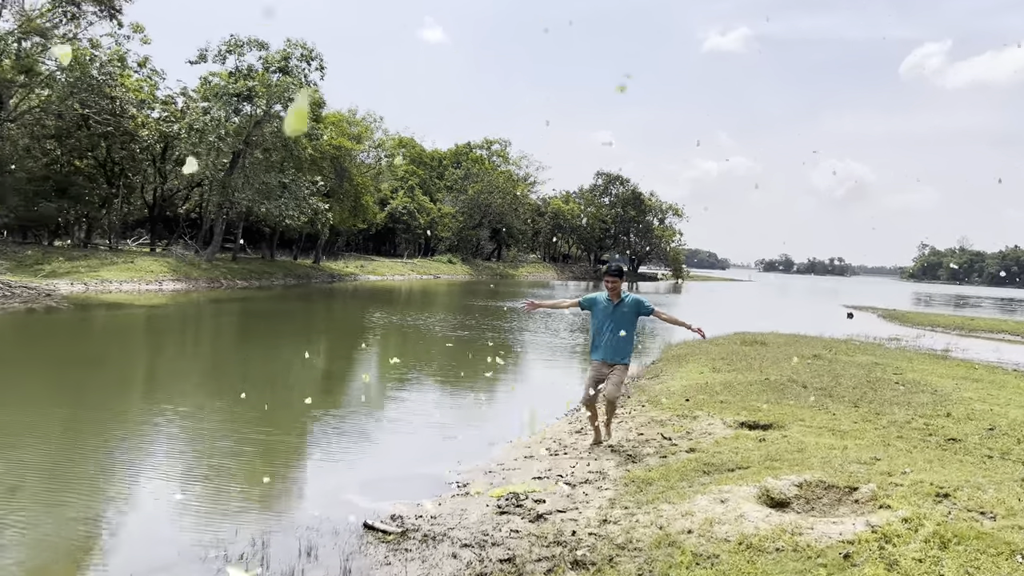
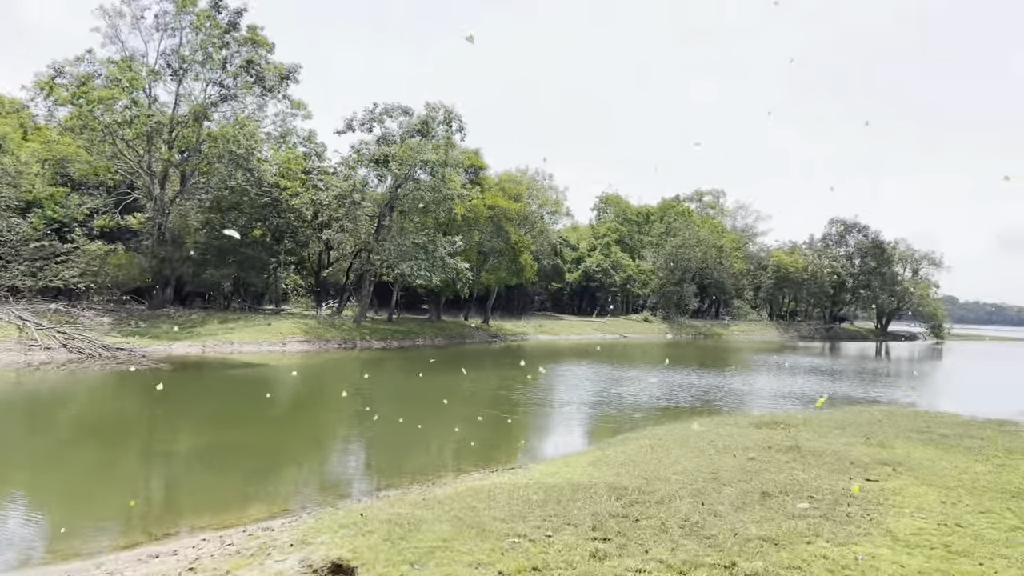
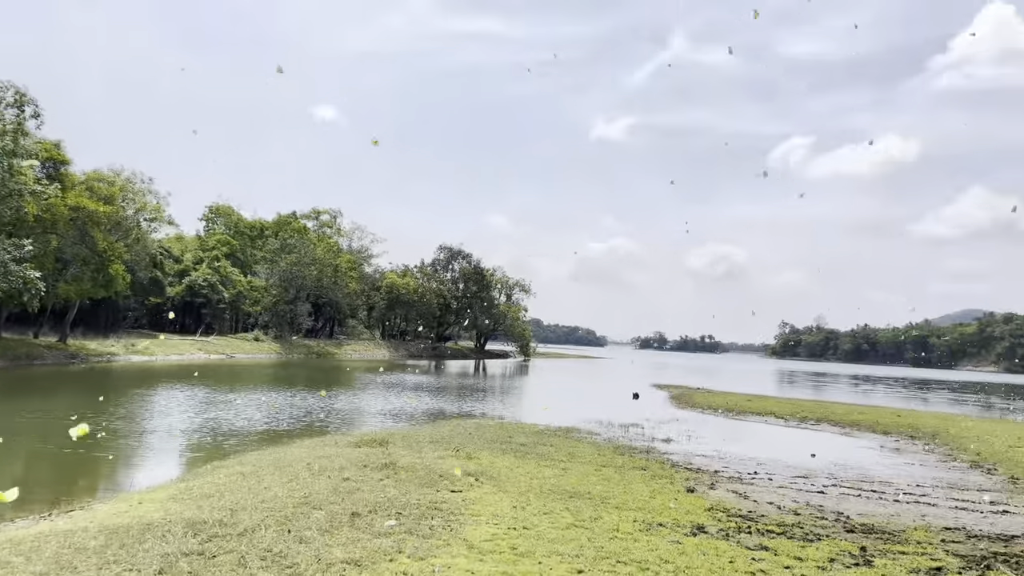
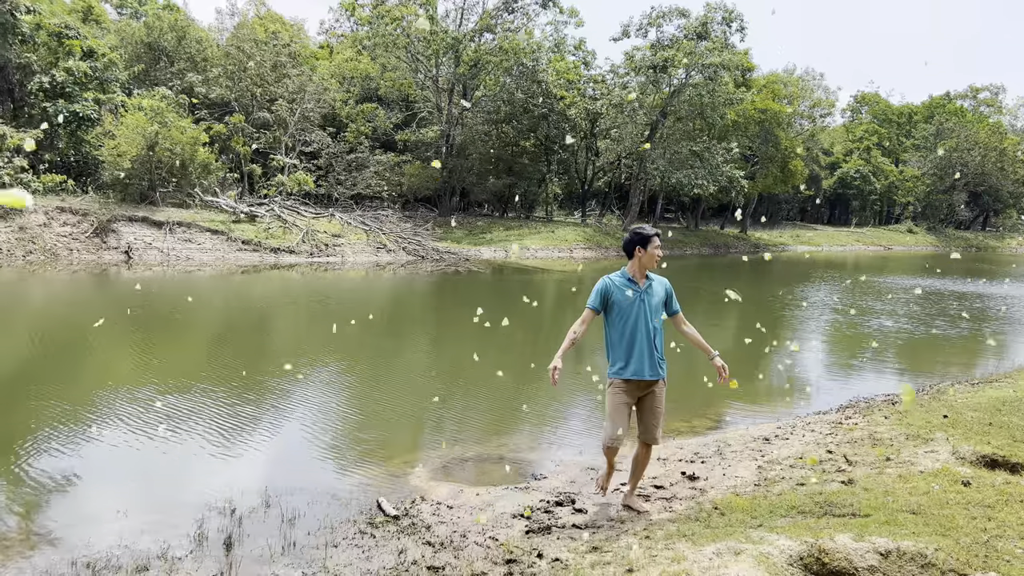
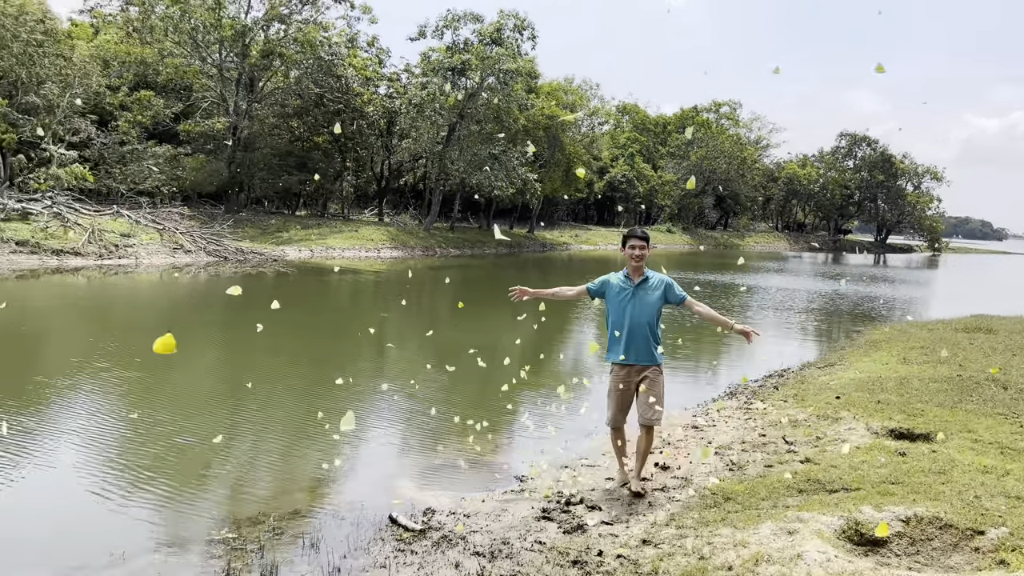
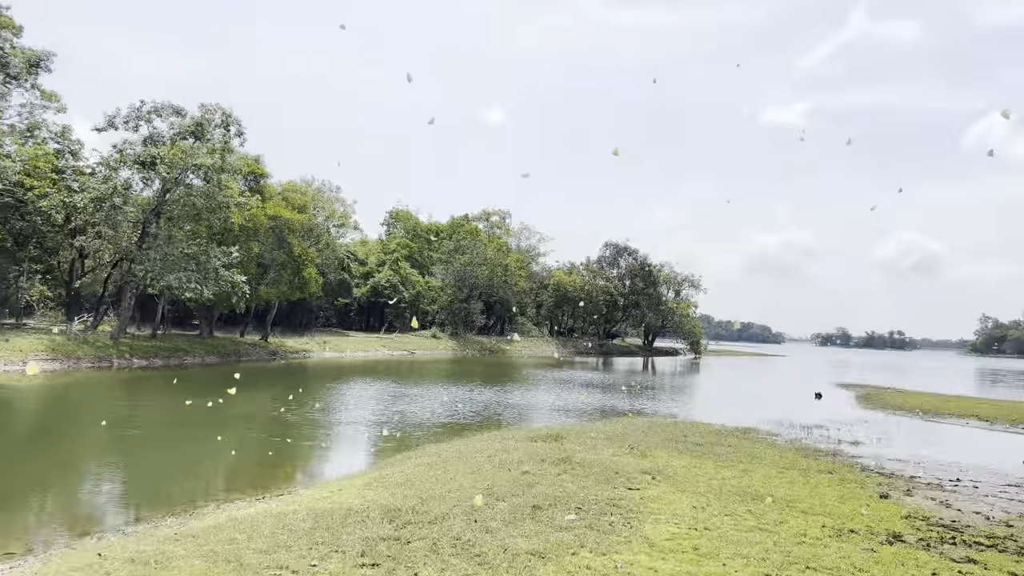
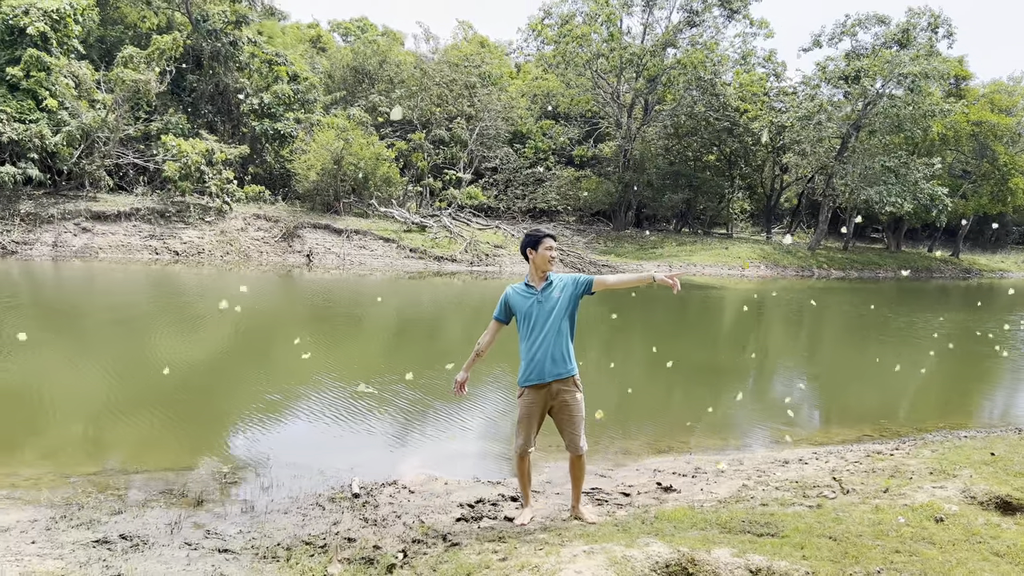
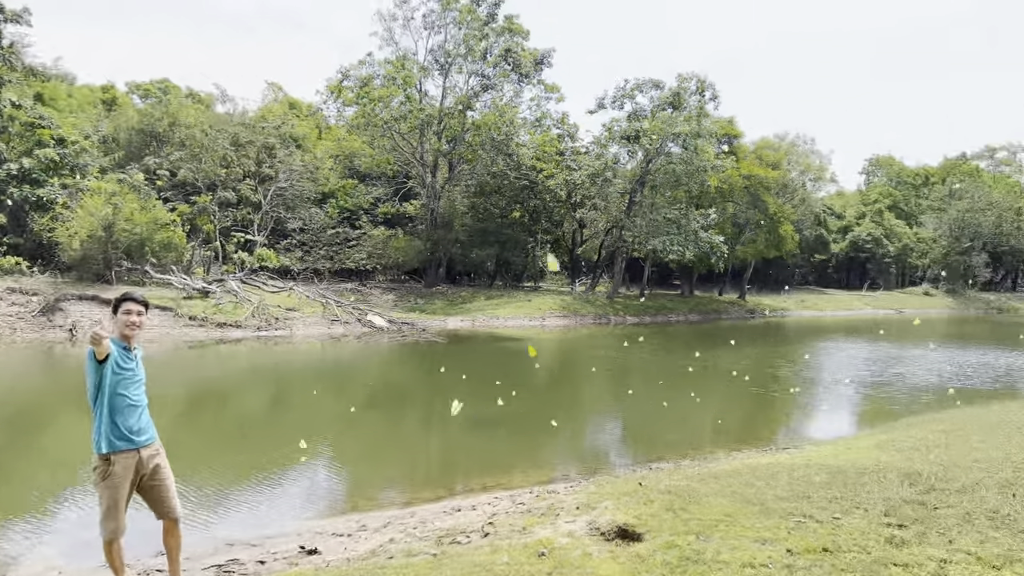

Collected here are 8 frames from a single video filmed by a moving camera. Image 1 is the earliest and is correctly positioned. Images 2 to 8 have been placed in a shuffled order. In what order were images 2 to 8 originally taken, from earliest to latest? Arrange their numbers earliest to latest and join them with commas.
5, 4, 7, 8, 2, 6, 3
